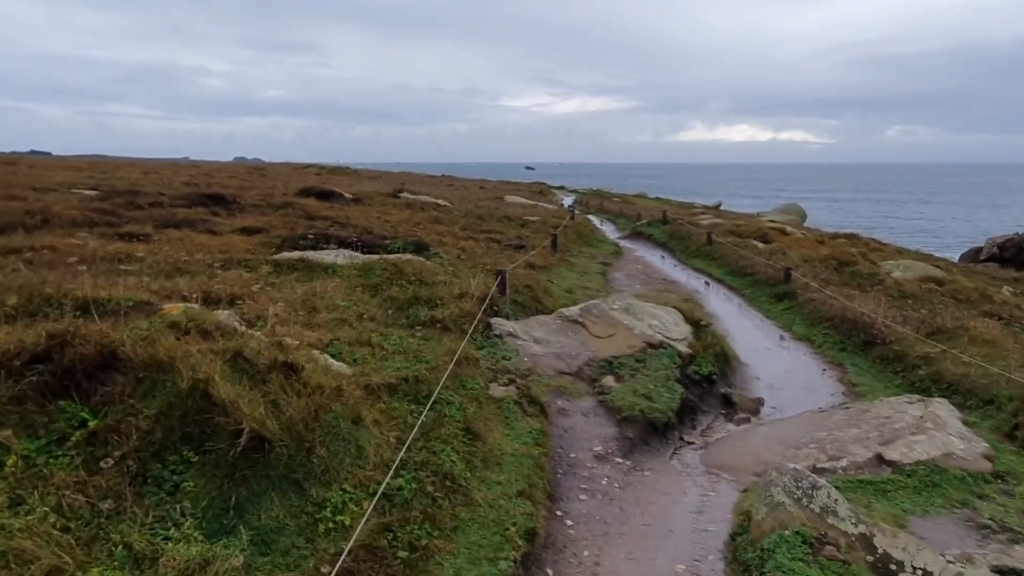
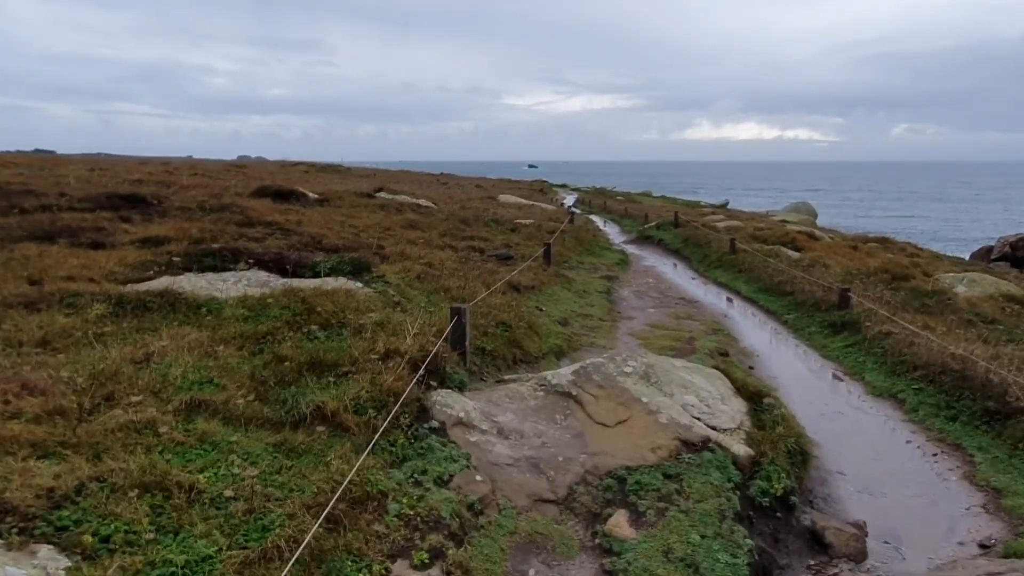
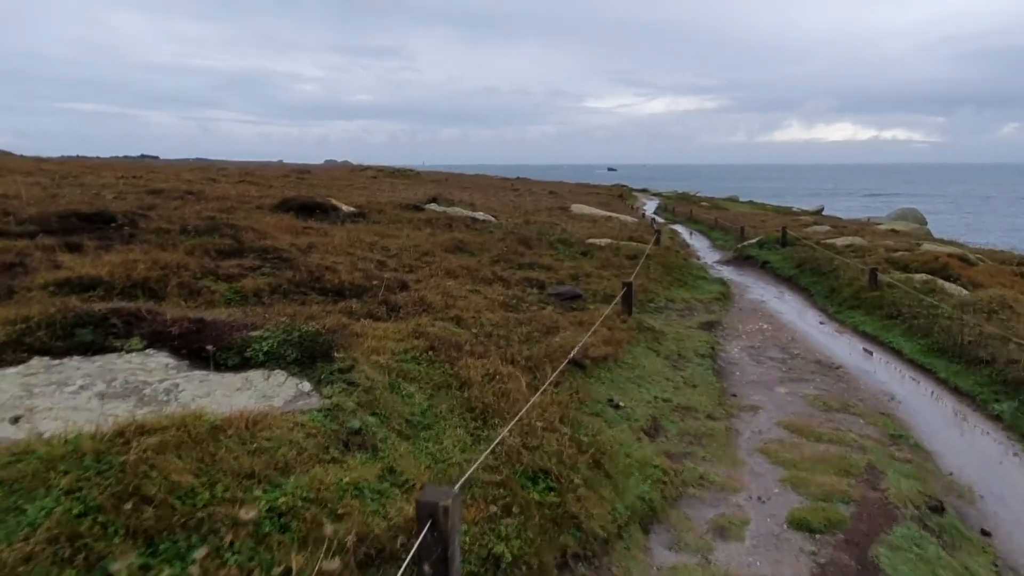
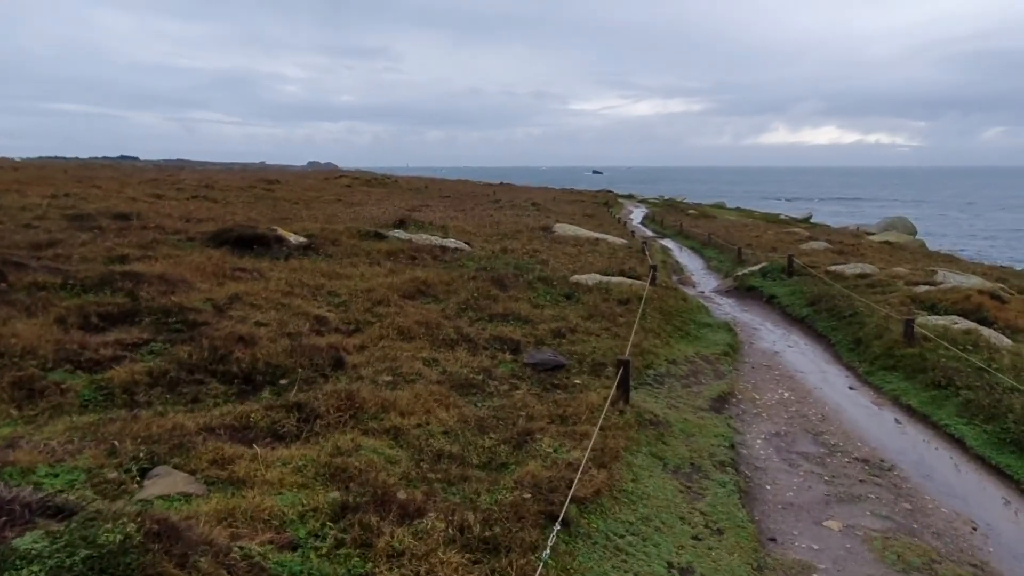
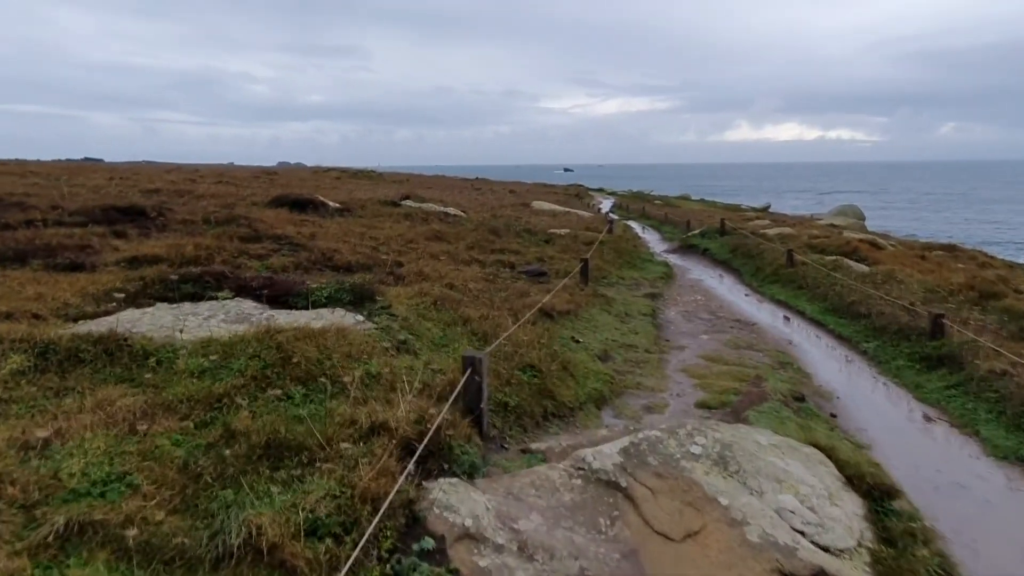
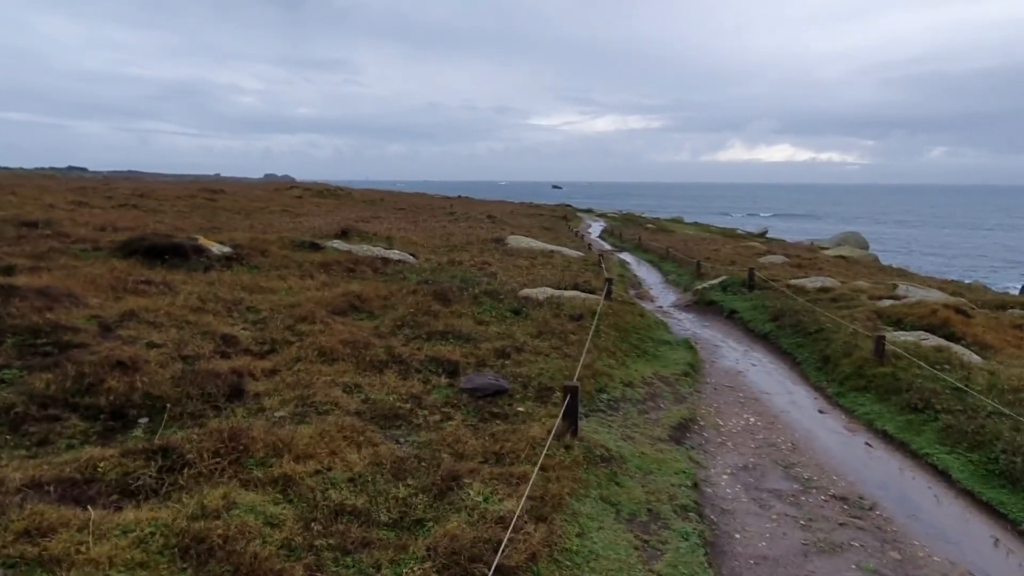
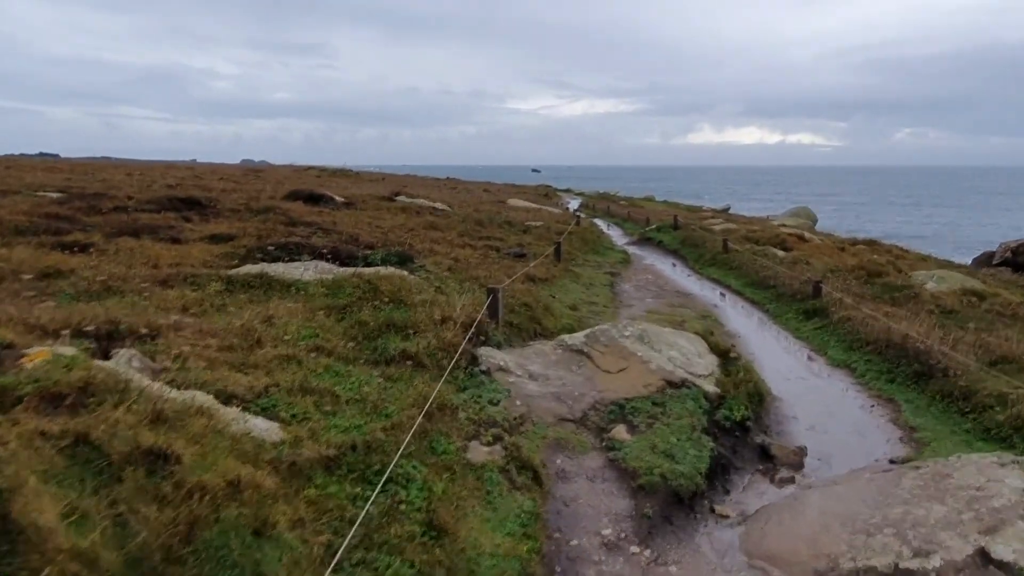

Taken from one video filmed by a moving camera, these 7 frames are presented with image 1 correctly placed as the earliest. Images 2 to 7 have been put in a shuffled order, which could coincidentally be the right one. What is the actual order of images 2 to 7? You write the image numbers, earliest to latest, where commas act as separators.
7, 2, 5, 3, 4, 6
